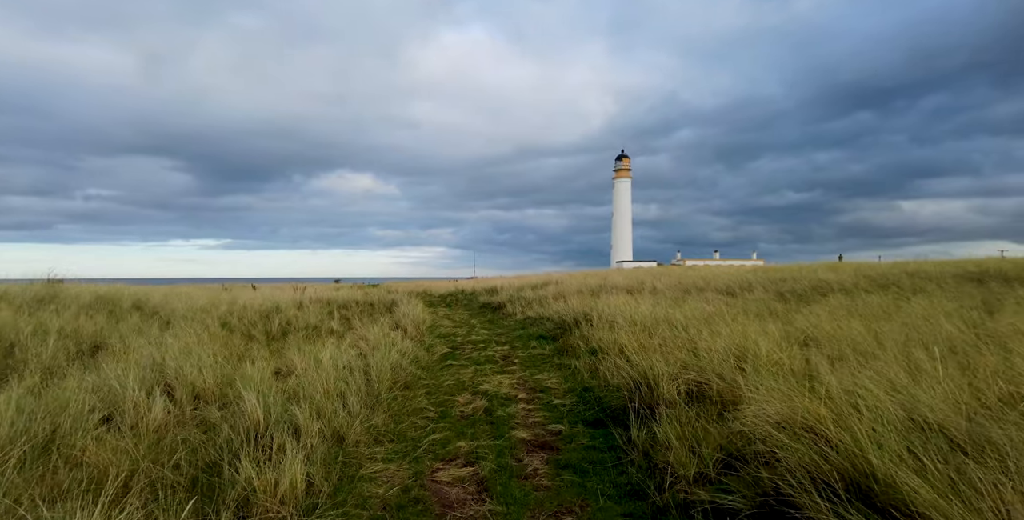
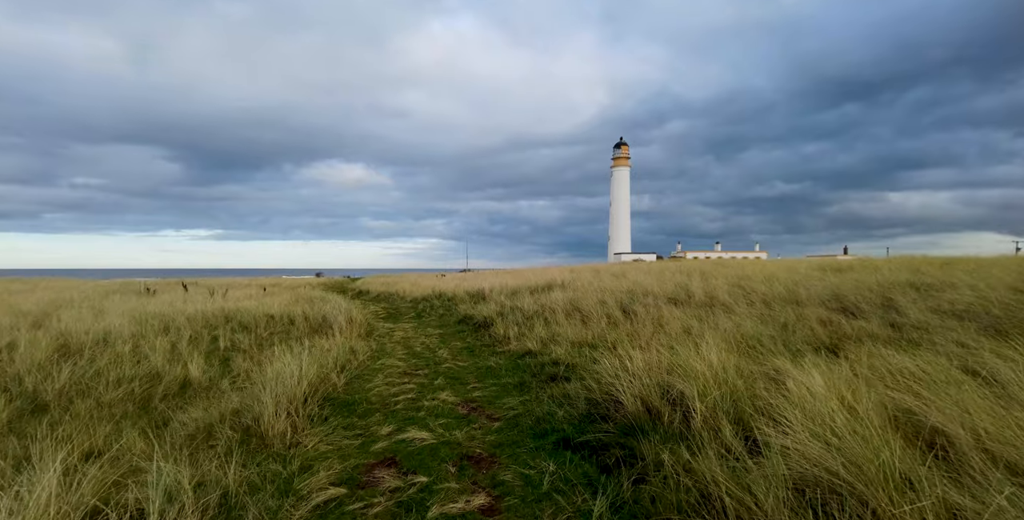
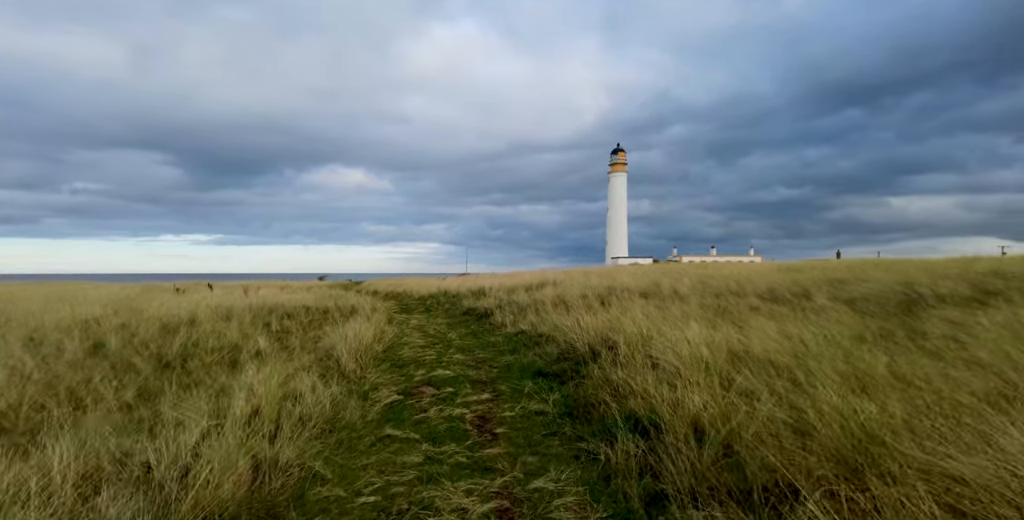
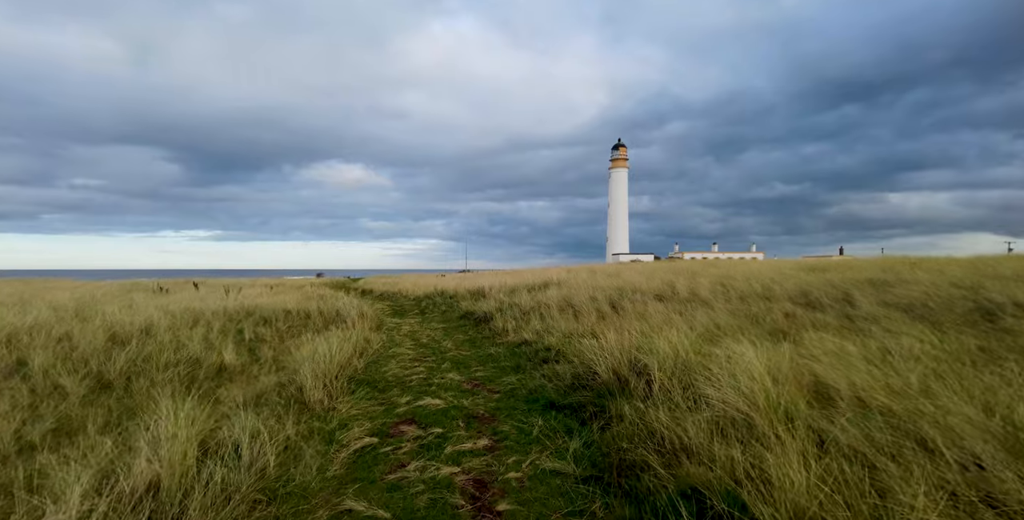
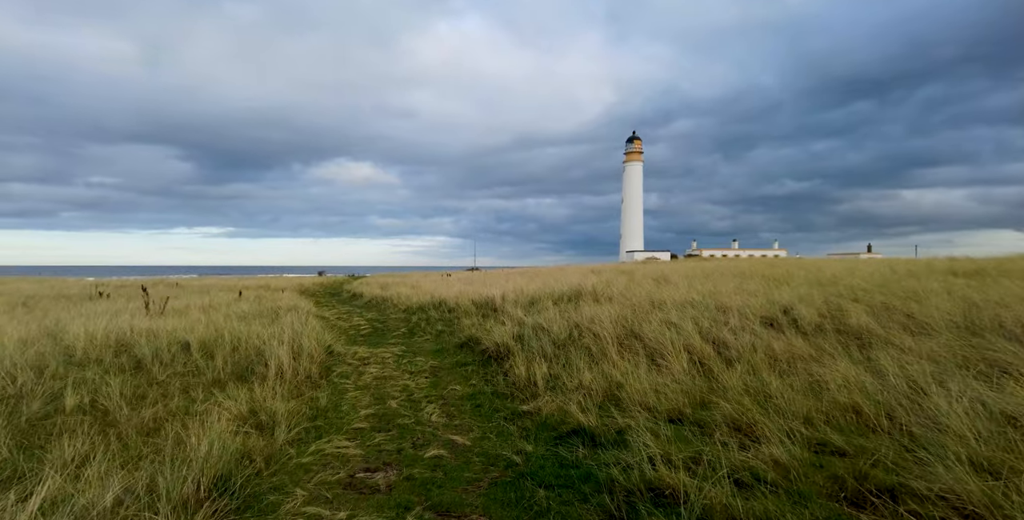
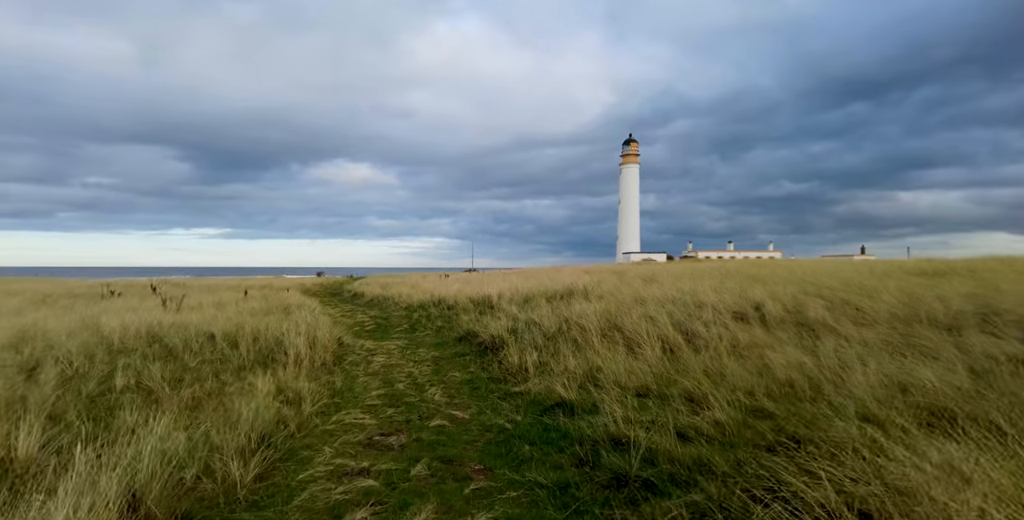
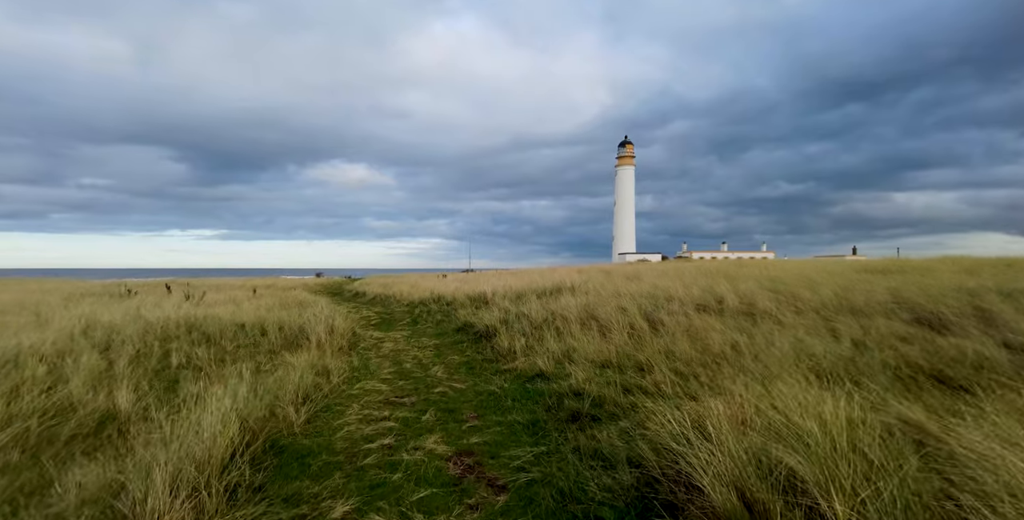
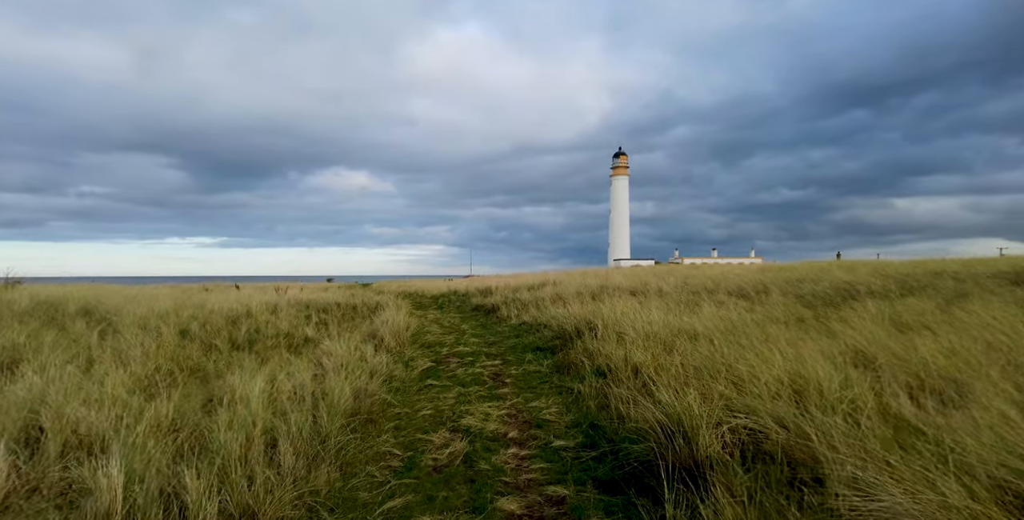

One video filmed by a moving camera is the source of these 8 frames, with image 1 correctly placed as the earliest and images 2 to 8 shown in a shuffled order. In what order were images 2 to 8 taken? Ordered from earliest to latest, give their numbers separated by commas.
8, 3, 4, 2, 7, 6, 5
